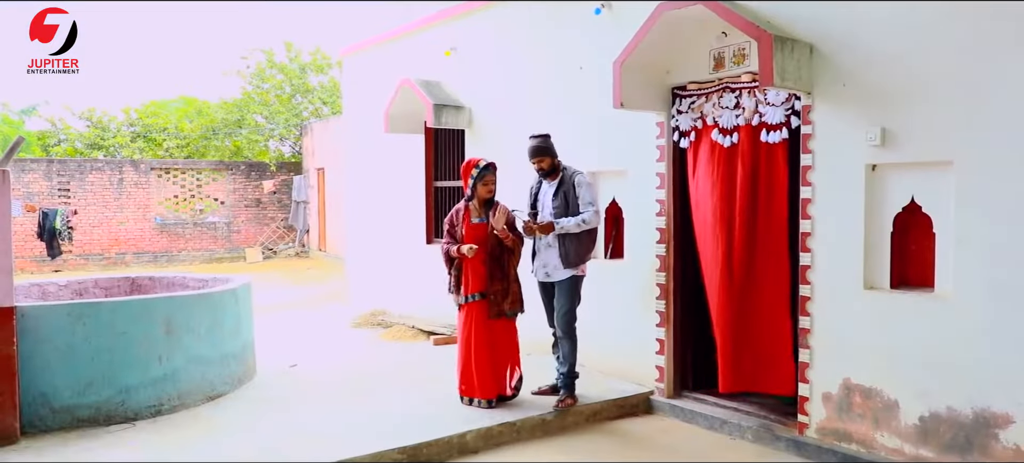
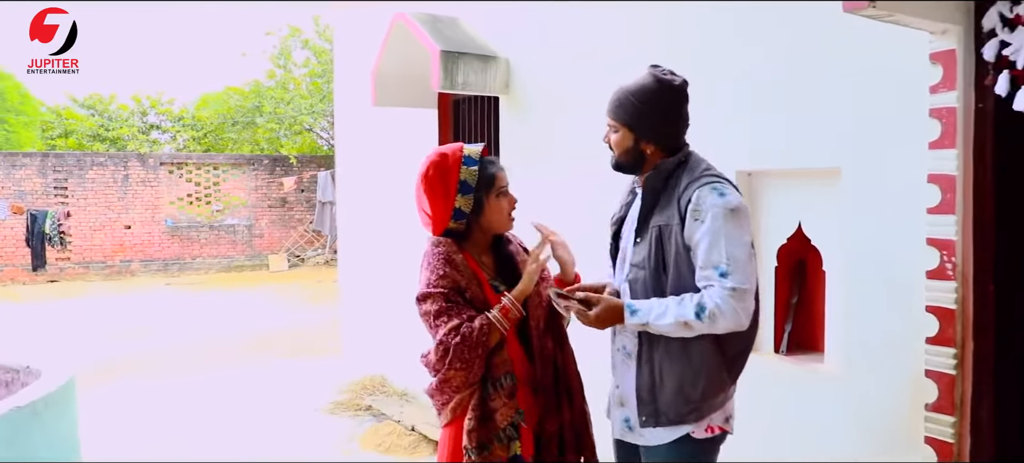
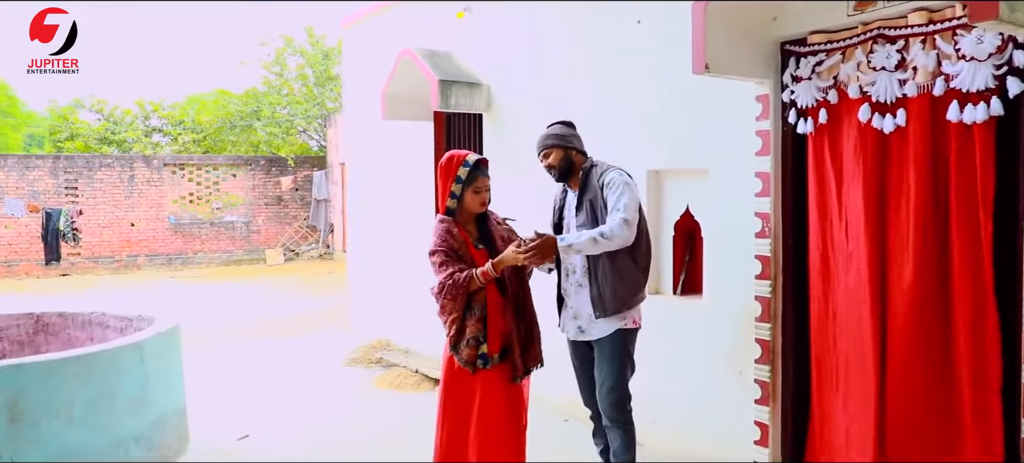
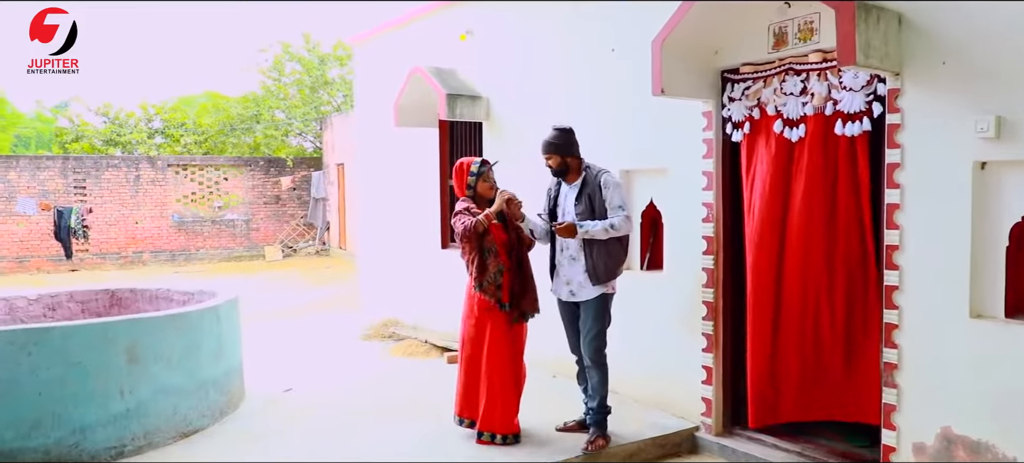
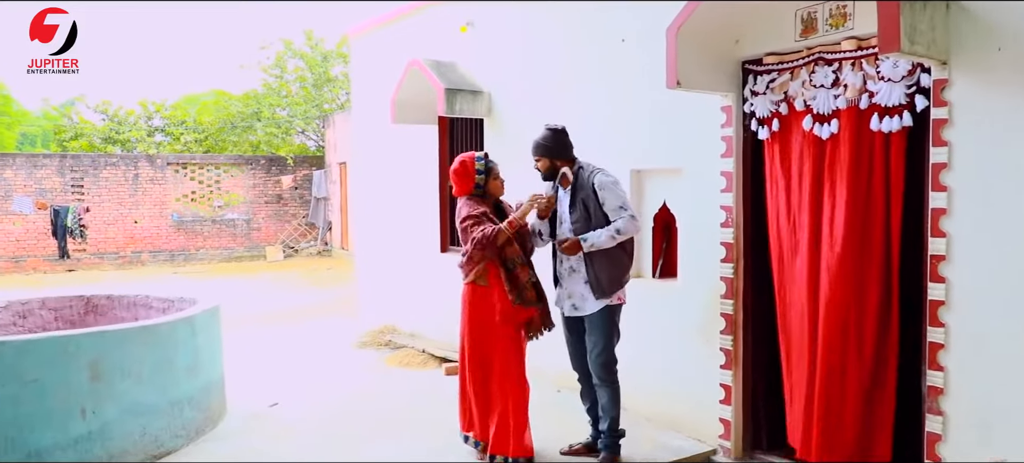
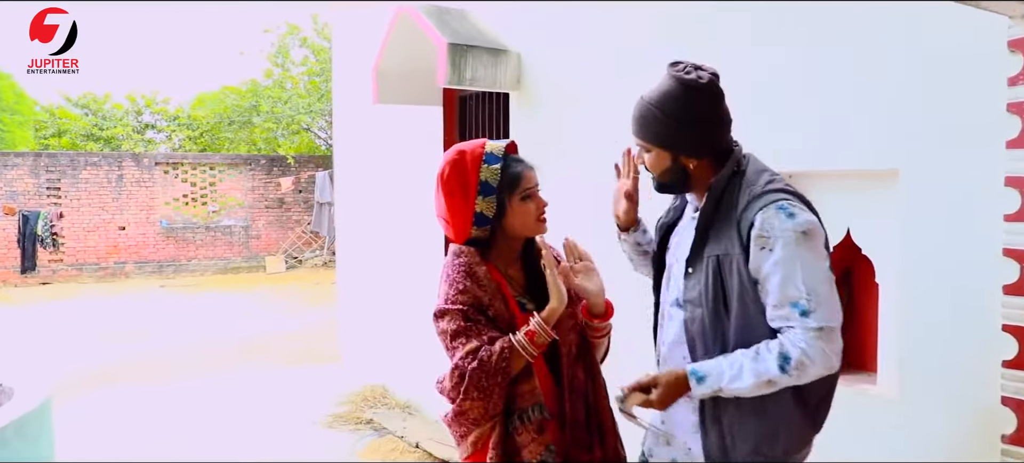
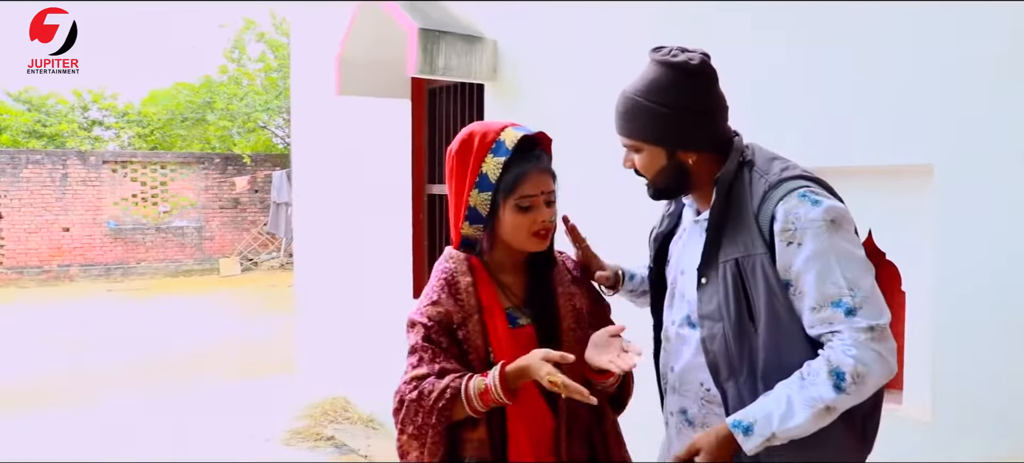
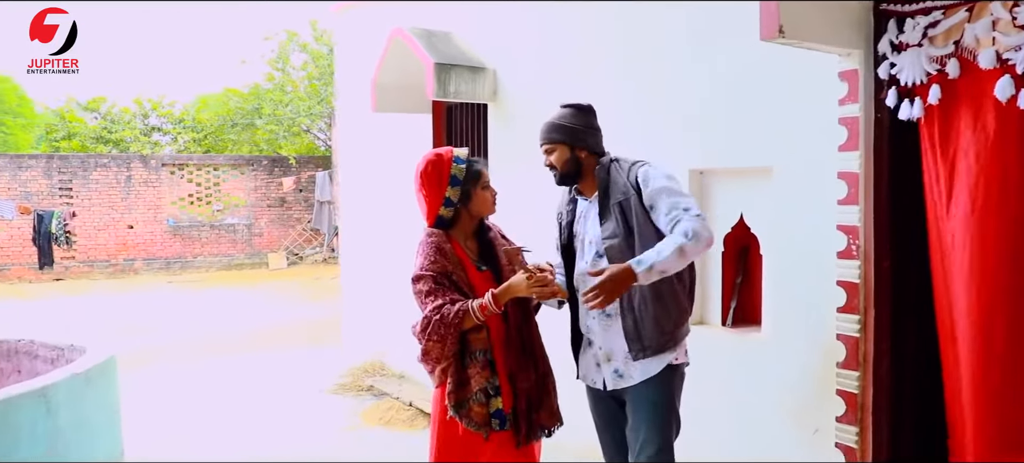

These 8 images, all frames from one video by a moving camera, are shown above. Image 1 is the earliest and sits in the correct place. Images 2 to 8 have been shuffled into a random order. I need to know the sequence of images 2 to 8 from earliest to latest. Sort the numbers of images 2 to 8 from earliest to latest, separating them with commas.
4, 5, 3, 8, 2, 6, 7
